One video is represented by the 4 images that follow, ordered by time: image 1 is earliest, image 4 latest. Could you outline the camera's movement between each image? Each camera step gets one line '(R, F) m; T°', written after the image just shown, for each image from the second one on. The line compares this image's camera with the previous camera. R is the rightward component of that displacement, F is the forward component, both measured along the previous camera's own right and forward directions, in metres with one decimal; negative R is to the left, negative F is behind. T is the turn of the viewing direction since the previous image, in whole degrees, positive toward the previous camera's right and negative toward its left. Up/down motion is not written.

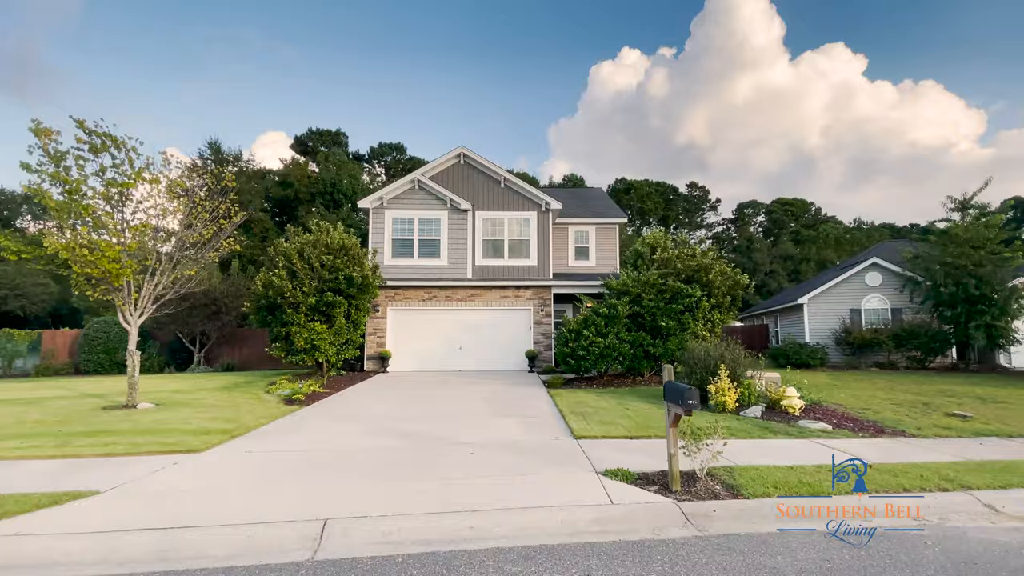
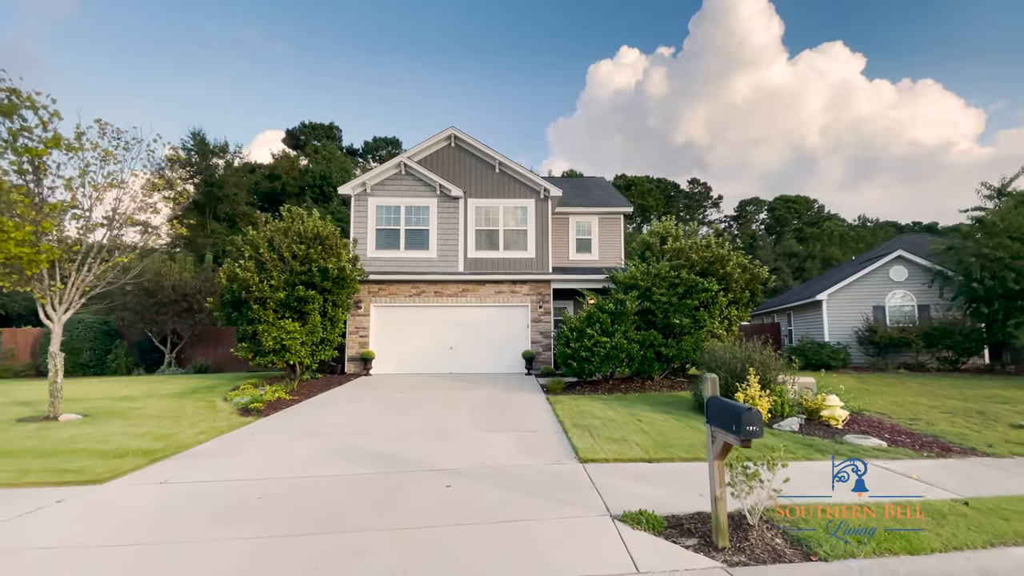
(+0.1, +1.5) m; 0°
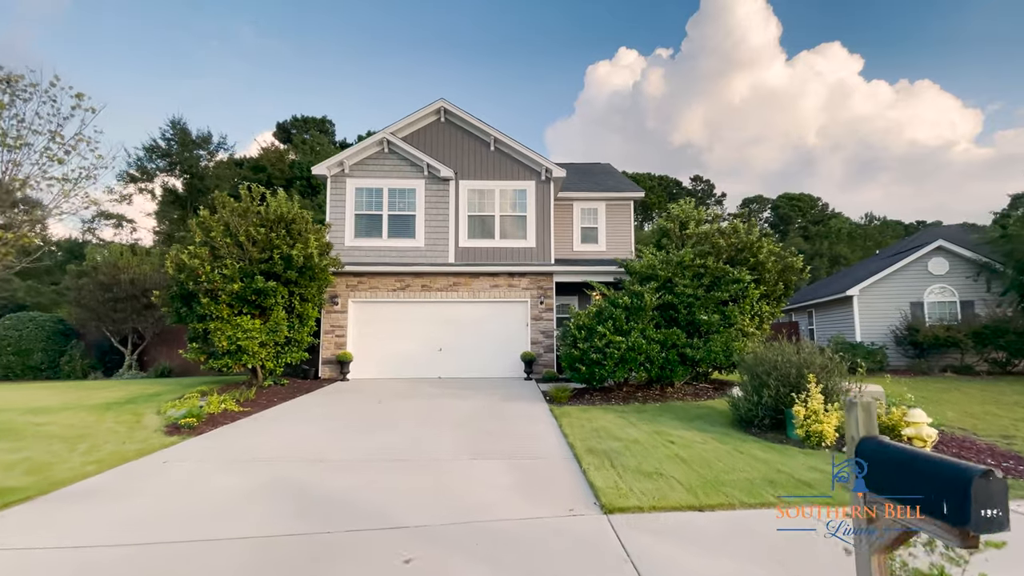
(0.0, +1.8) m; 0°
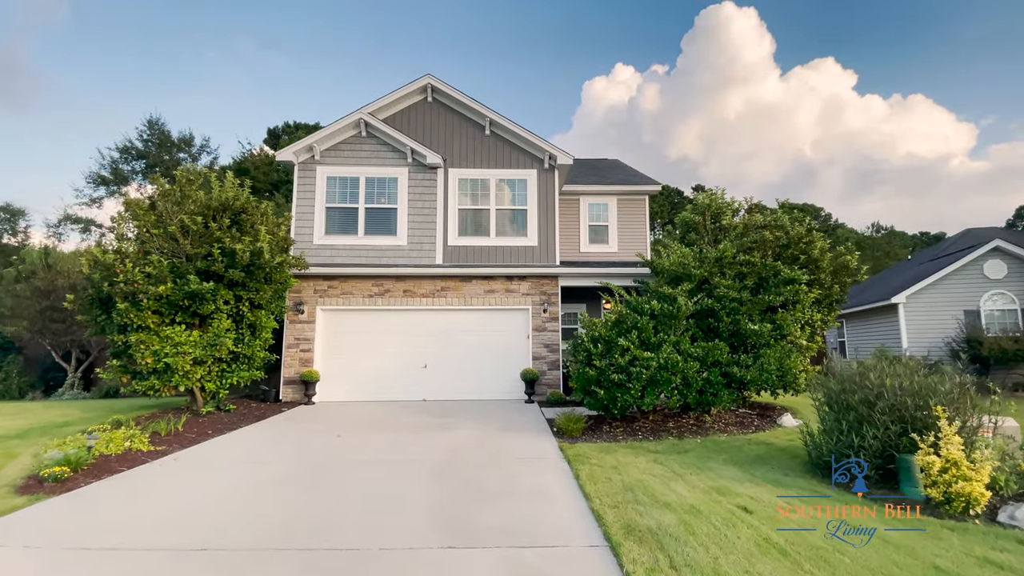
(0.0, +2.0) m; 0°
